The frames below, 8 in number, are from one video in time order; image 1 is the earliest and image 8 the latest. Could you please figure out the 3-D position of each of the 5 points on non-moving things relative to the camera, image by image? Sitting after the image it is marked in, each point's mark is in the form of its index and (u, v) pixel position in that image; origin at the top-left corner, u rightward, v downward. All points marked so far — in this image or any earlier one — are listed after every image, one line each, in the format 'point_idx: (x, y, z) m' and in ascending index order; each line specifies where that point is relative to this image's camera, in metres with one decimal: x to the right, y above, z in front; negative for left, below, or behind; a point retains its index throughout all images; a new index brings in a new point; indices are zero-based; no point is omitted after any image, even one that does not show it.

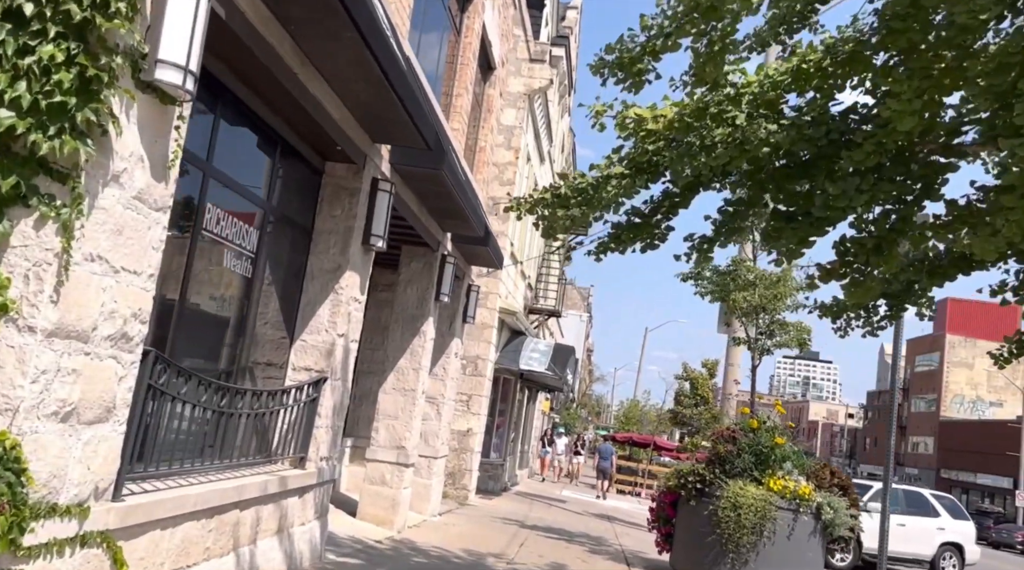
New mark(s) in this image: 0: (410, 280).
0: (-1.1, 0.0, +10.7) m
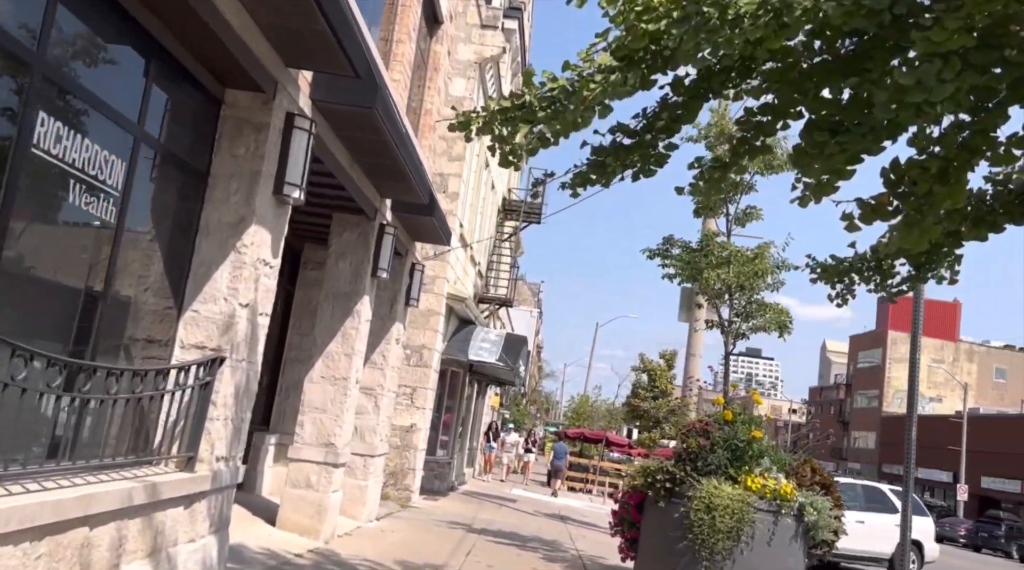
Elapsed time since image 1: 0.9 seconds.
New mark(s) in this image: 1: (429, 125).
0: (-1.6, +0.3, +9.3) m
1: (-1.1, +2.1, +12.5) m
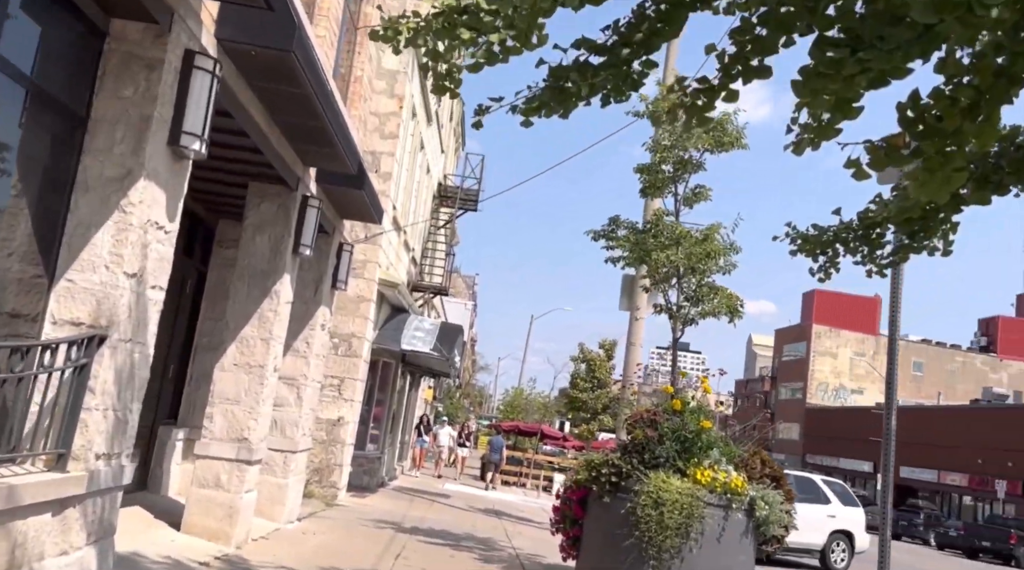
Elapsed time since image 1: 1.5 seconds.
0: (-2.2, +0.5, +8.4) m
1: (-1.8, +2.3, +11.6) m
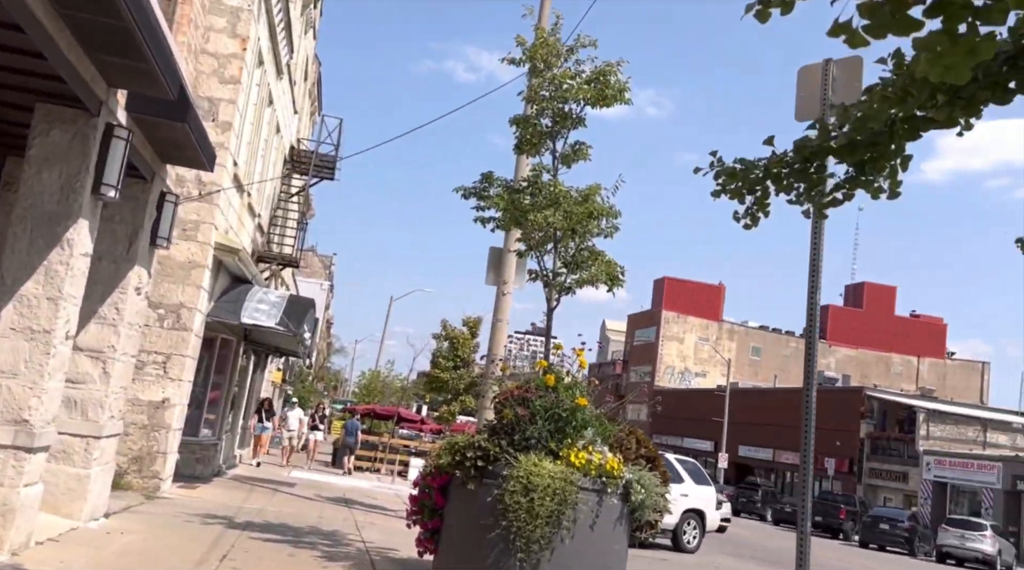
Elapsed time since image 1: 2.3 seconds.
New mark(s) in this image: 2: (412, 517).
0: (-3.2, +0.9, +6.8) m
1: (-3.3, +2.7, +10.1) m
2: (-1.0, -2.3, +9.5) m
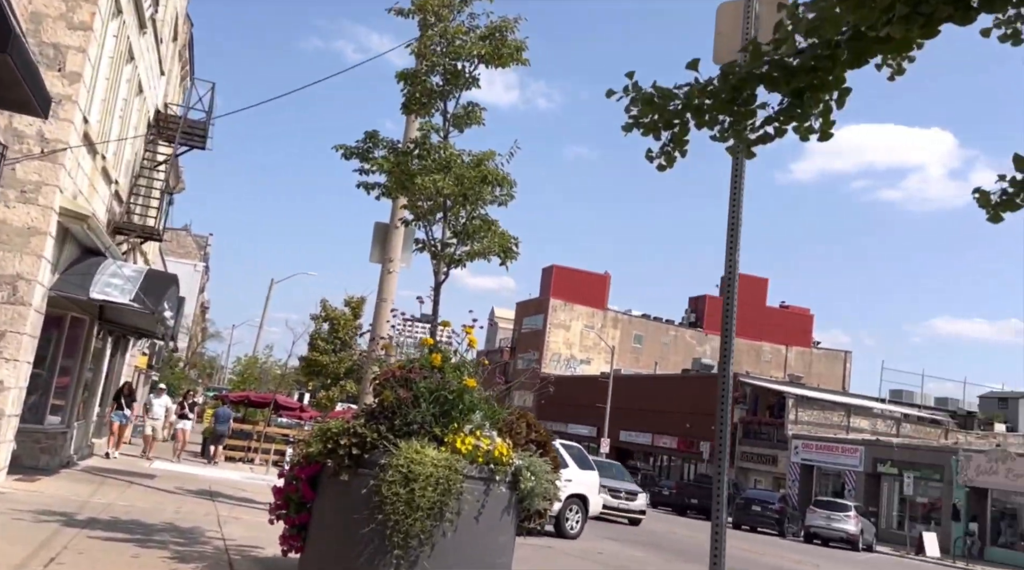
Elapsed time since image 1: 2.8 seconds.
0: (-3.9, +1.1, +5.6) m
1: (-4.4, +3.0, +8.8) m
2: (-2.0, -2.0, +8.6) m
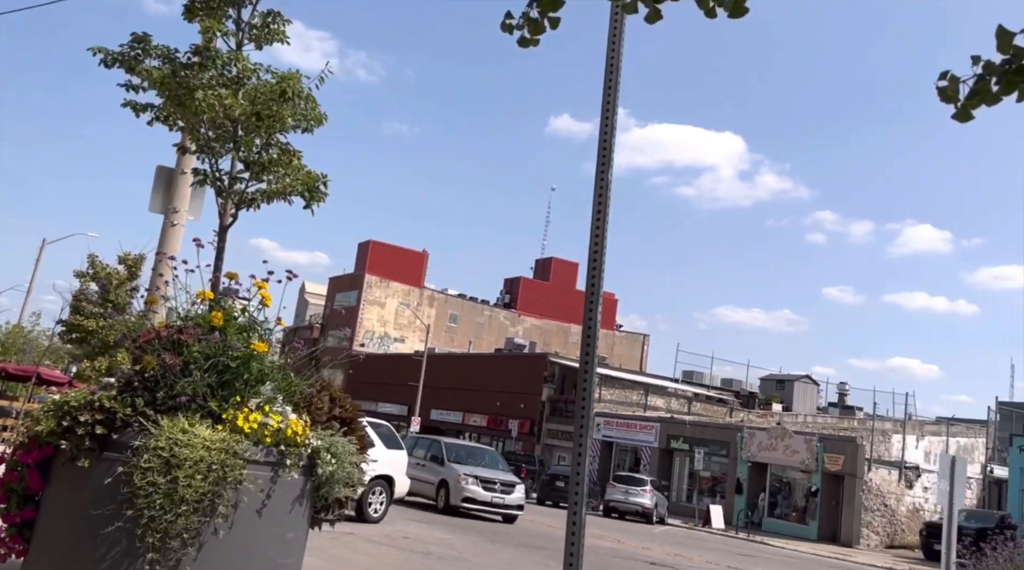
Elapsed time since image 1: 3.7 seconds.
0: (-4.7, +1.6, +3.4) m
1: (-5.7, +3.5, +6.5) m
2: (-3.5, -1.5, +6.8) m
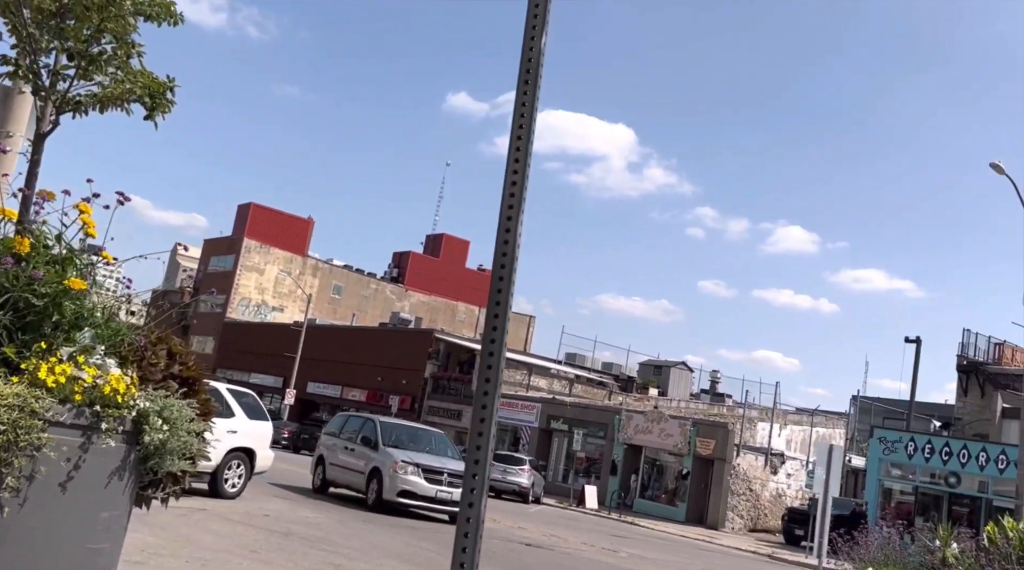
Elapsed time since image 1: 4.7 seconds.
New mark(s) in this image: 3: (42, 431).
0: (-4.9, +2.1, +1.8) m
1: (-6.1, +4.1, +4.6) m
2: (-4.2, -1.0, +5.3) m
3: (-2.4, -0.8, +5.0) m
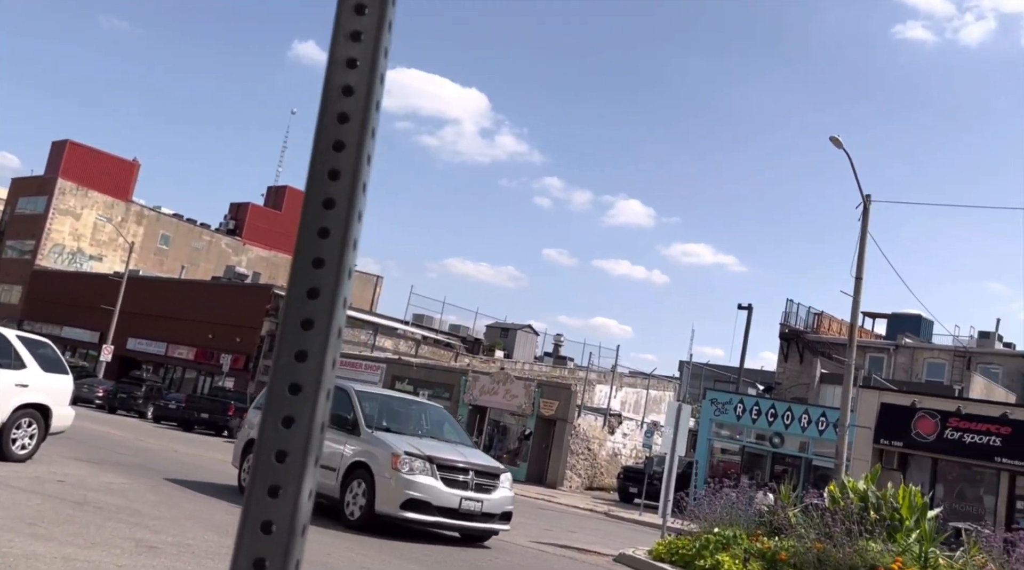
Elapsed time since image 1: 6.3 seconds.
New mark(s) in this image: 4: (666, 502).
0: (-4.9, +2.4, -0.2) m
1: (-6.5, +4.7, +2.3) m
2: (-4.9, -0.5, +3.5) m
3: (-3.1, -0.3, +3.5) m
4: (+2.8, -3.9, +17.6) m
